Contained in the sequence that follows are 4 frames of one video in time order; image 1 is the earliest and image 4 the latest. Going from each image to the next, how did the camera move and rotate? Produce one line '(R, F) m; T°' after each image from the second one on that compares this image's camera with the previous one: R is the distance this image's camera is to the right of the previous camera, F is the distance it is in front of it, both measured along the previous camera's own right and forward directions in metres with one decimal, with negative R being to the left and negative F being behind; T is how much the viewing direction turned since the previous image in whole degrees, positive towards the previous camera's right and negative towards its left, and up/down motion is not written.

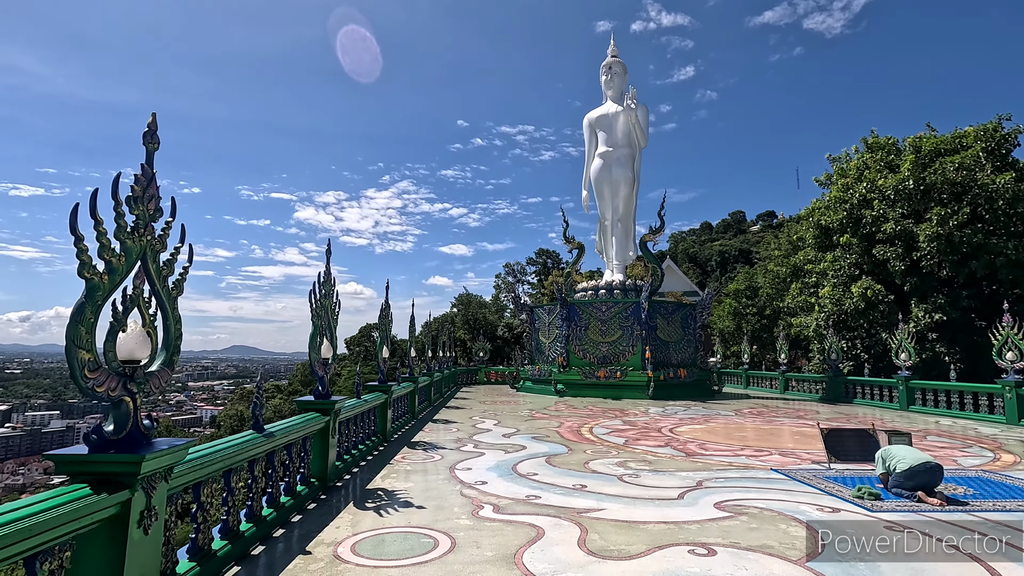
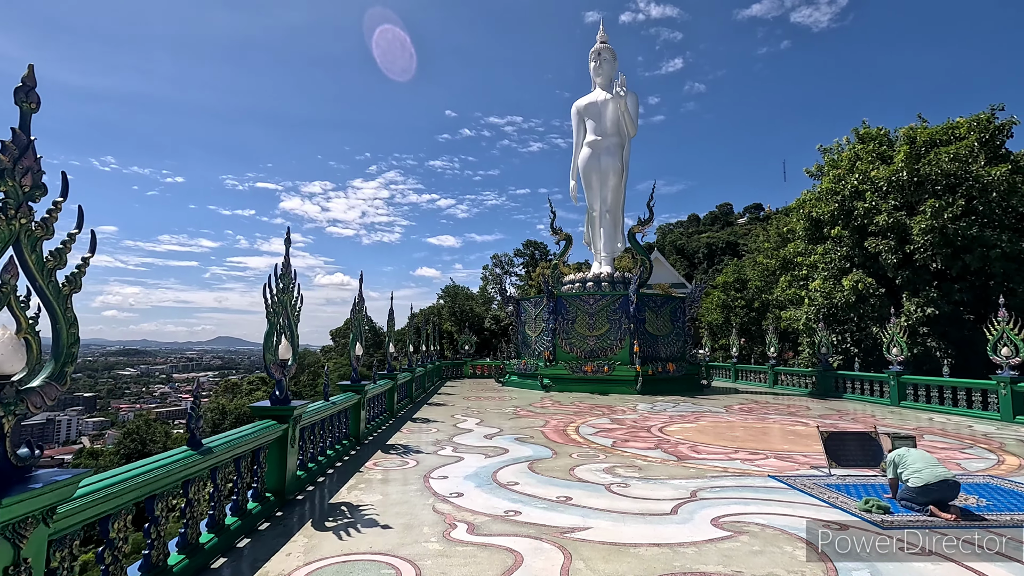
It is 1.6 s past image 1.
(+0.1, +0.4) m; +1°
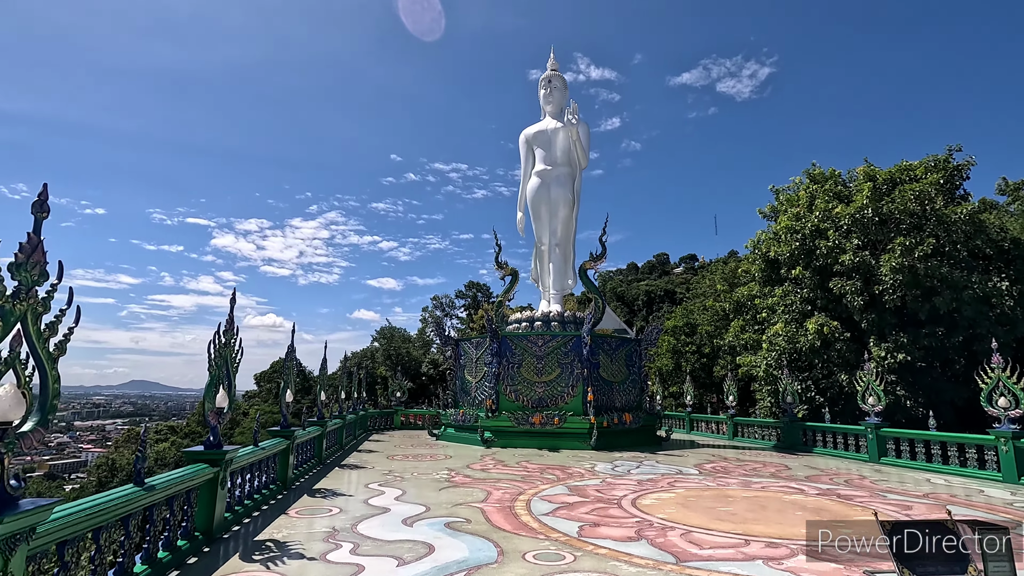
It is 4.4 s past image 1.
(+0.1, +1.8) m; +6°
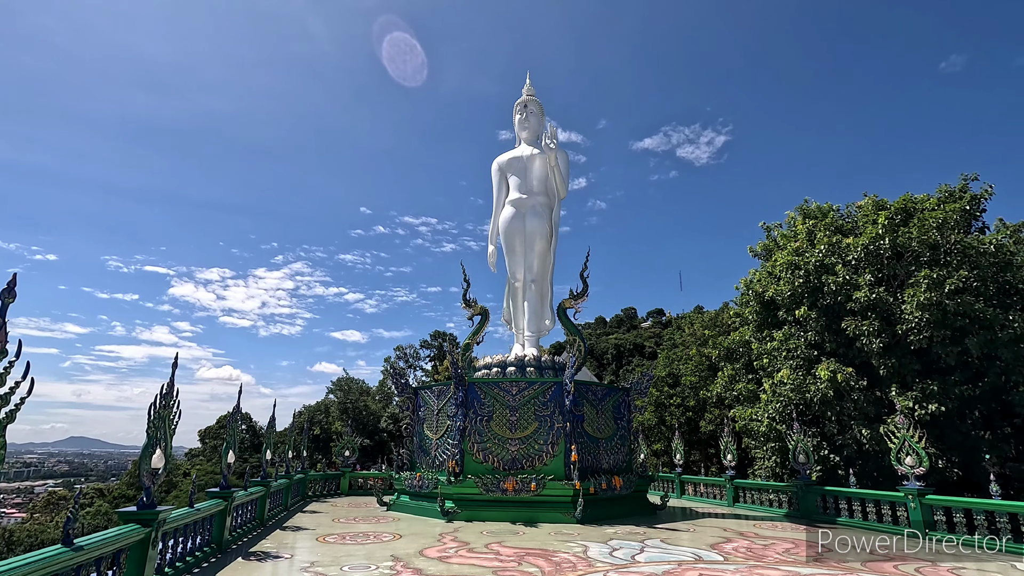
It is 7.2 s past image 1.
(0.0, +2.0) m; +3°
